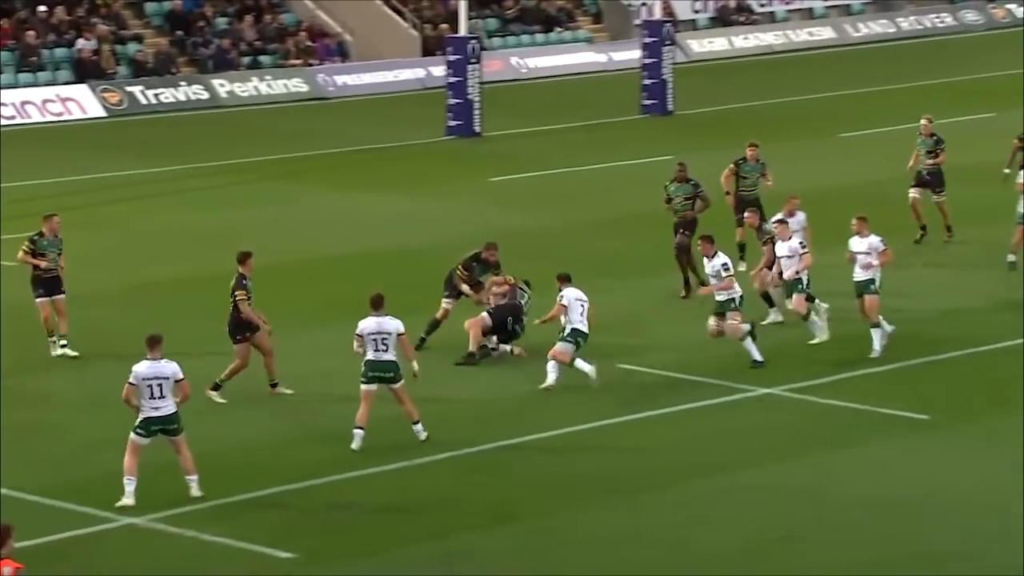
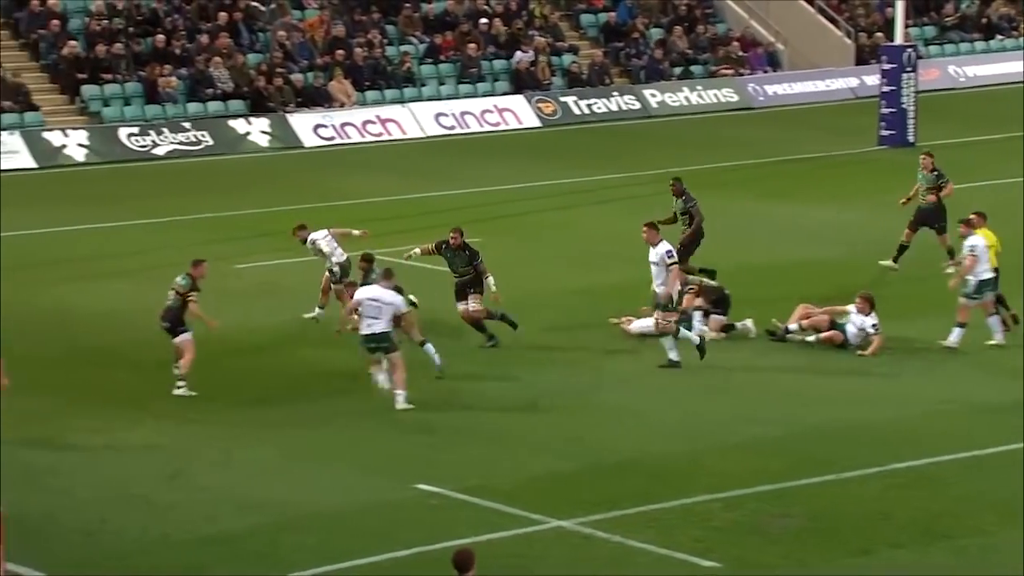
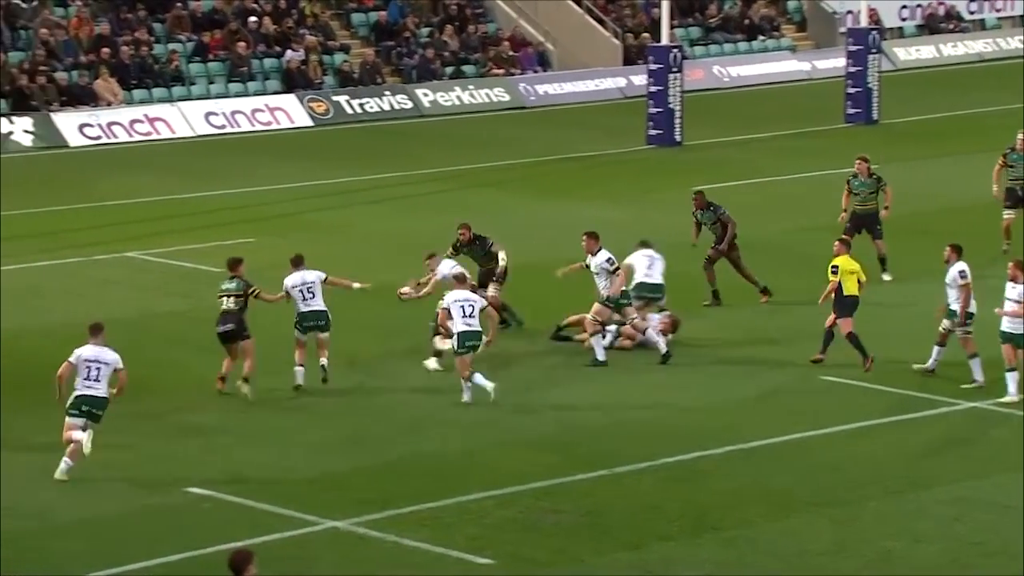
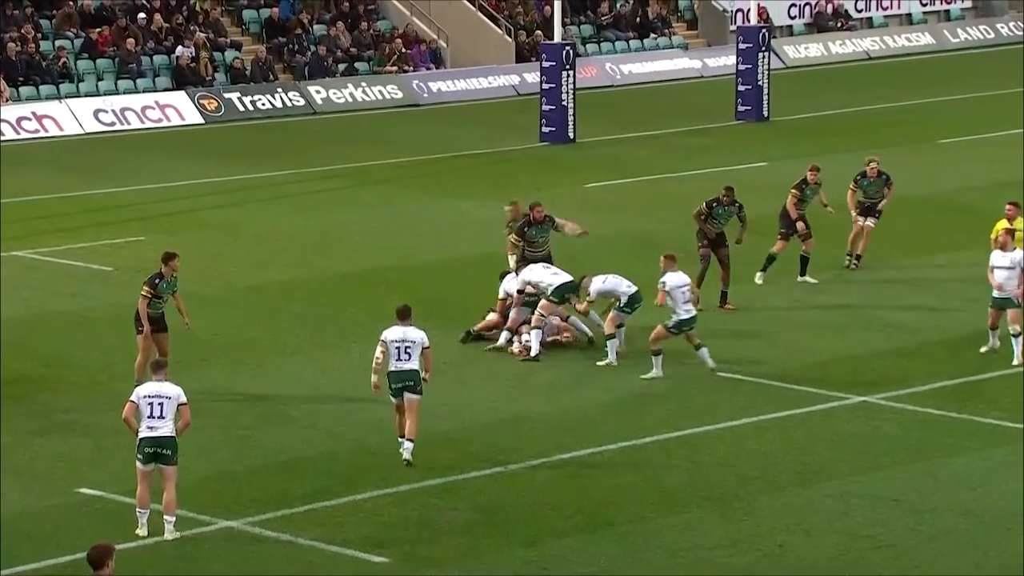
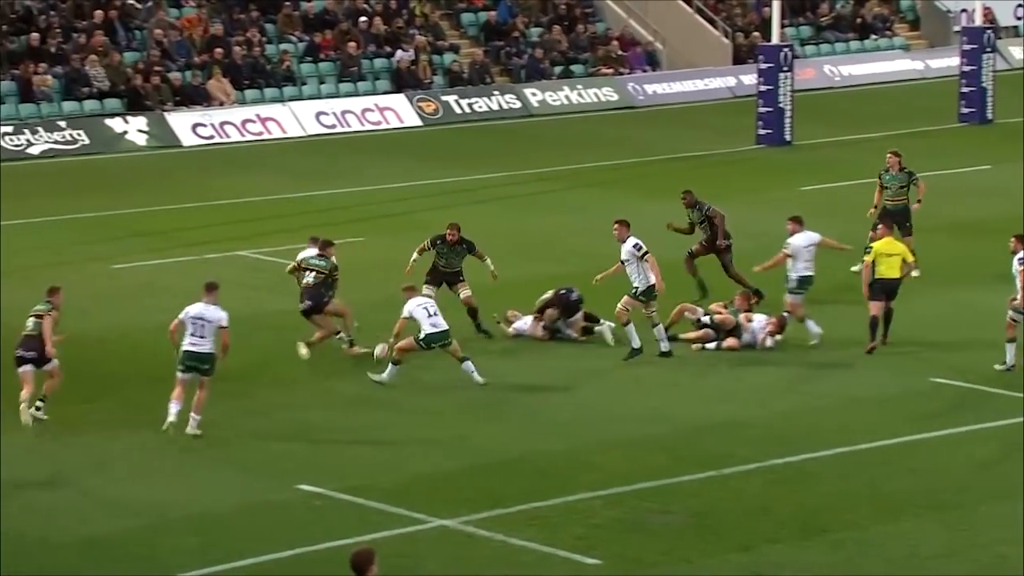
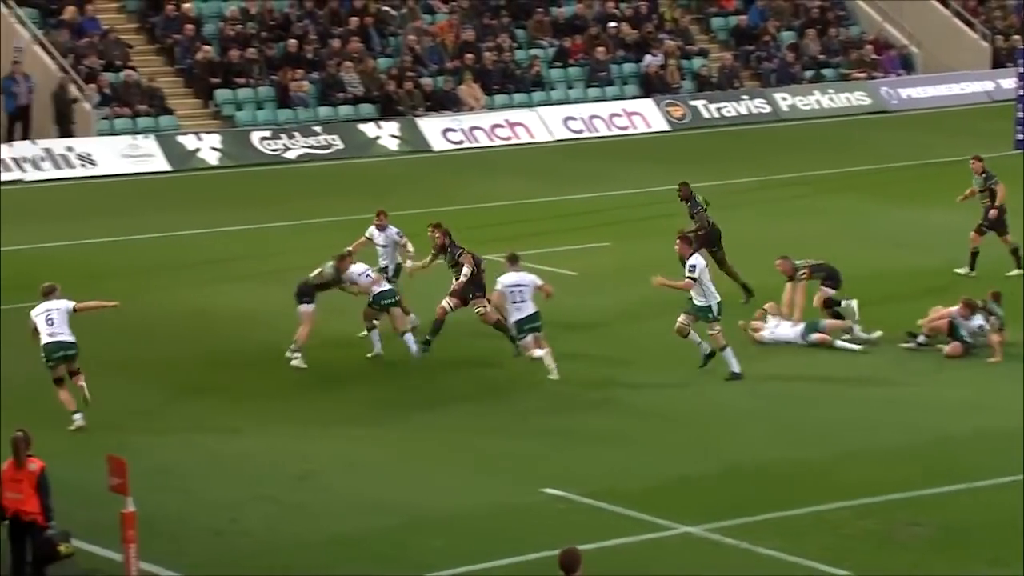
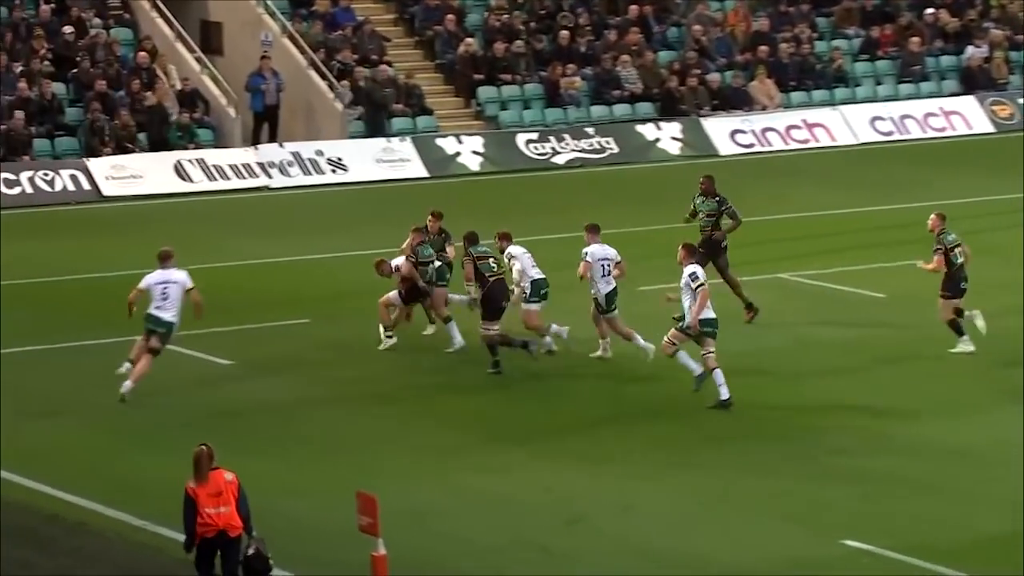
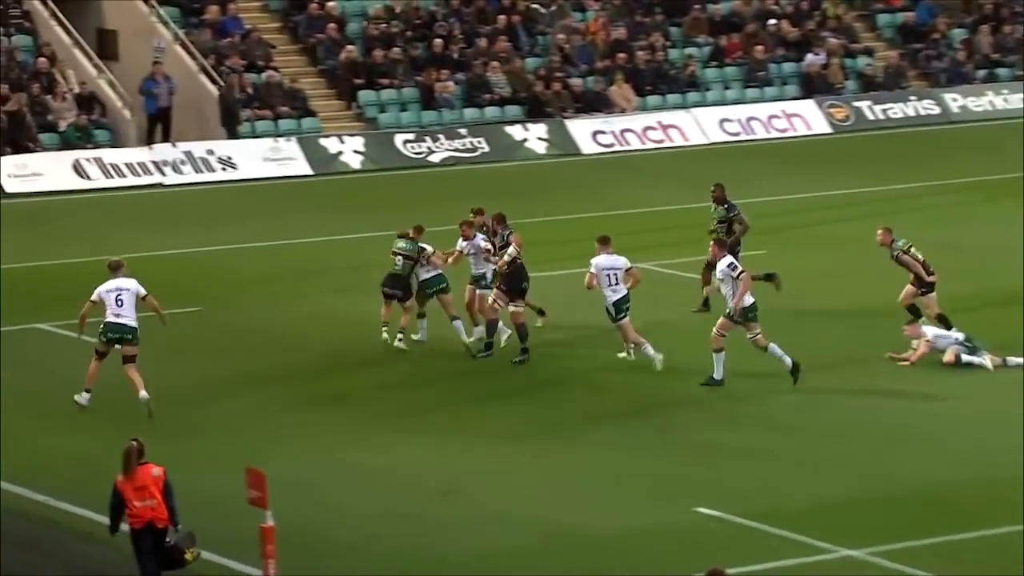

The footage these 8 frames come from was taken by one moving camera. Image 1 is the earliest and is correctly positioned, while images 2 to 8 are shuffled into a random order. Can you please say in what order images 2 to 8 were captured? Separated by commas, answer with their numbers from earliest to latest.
4, 3, 5, 2, 6, 8, 7
